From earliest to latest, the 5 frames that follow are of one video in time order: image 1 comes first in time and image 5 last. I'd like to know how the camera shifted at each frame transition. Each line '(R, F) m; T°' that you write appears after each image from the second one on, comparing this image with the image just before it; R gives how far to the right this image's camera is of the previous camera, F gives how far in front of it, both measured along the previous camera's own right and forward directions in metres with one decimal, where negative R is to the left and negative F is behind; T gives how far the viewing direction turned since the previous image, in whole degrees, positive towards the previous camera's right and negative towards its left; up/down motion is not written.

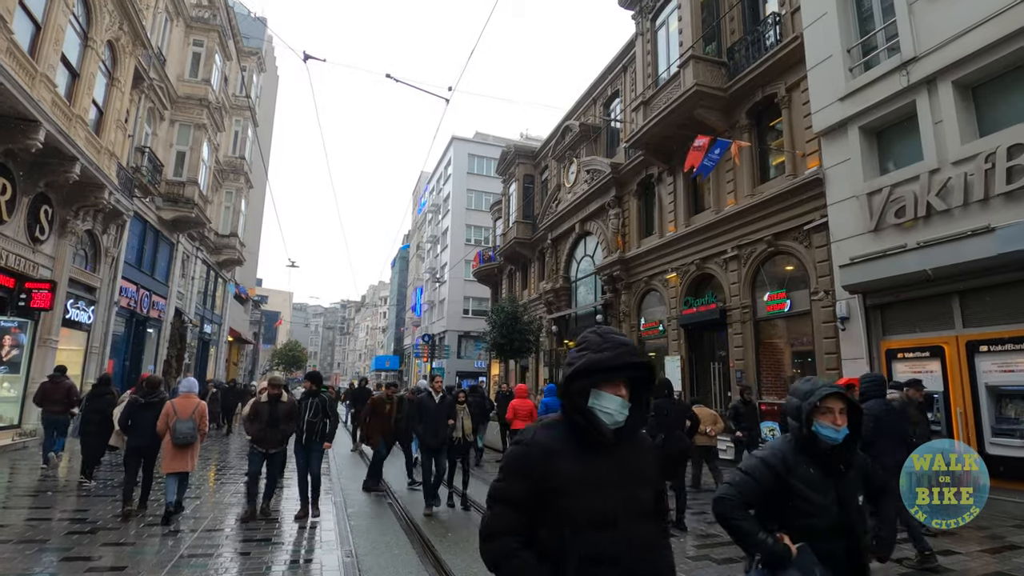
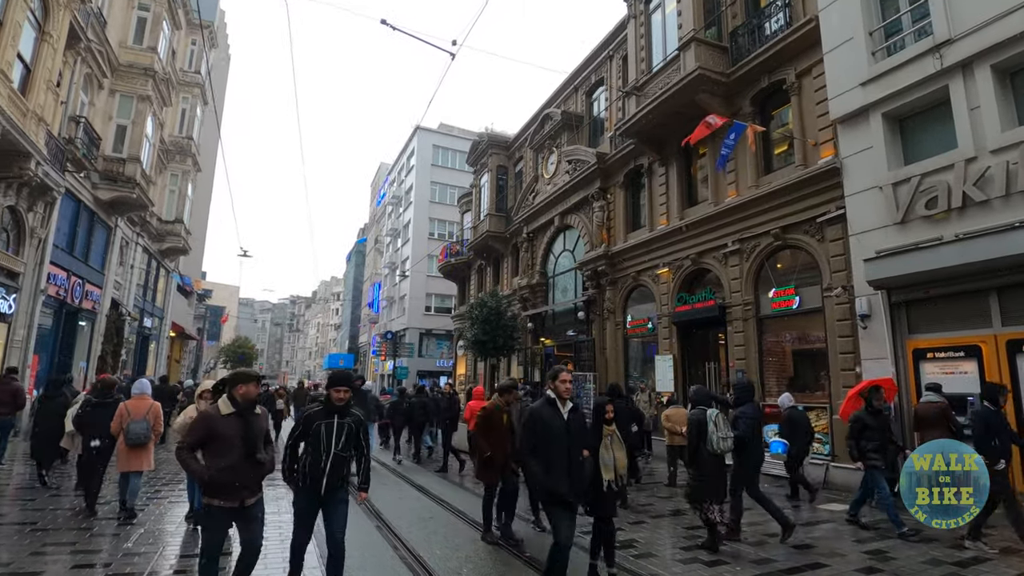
(-0.8, +1.1) m; +5°
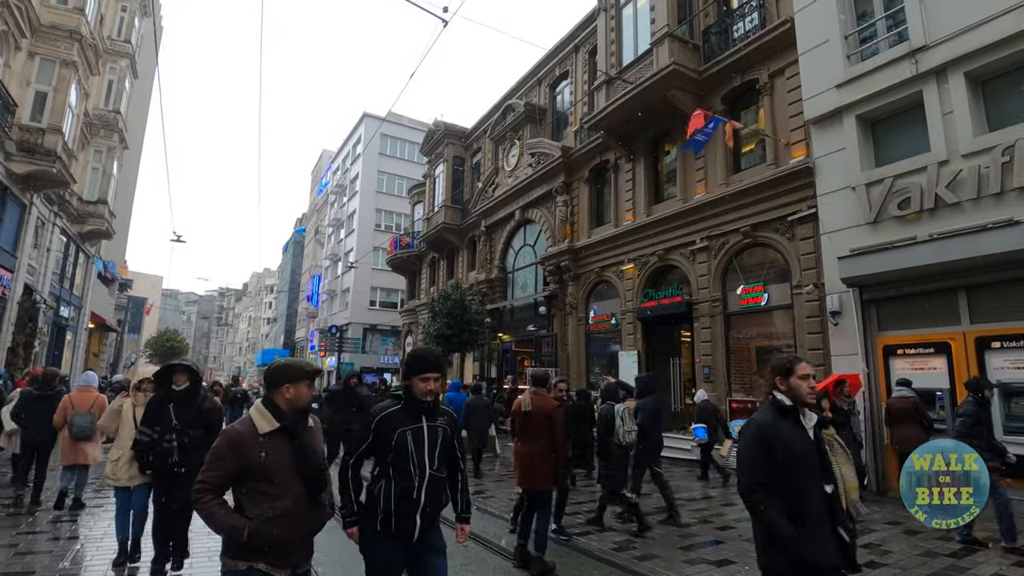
(-0.6, +0.4) m; +6°
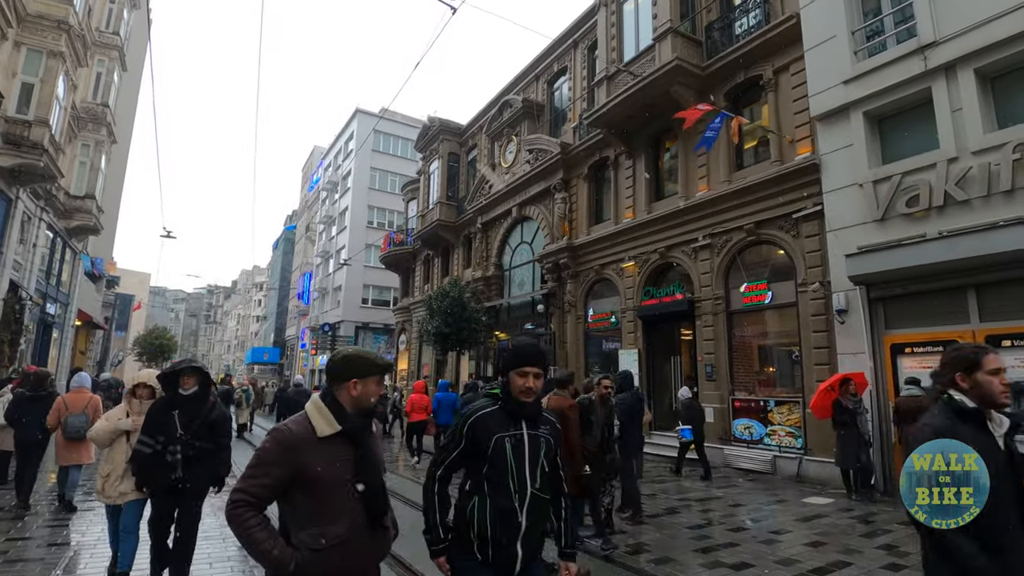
(-0.2, +0.2) m; +1°
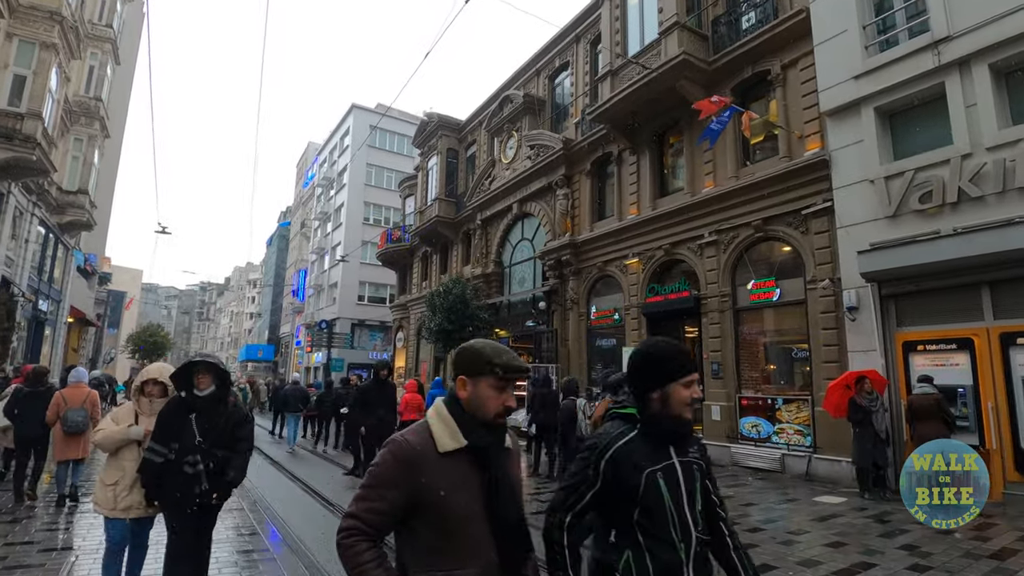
(-0.2, +0.1) m; +1°
